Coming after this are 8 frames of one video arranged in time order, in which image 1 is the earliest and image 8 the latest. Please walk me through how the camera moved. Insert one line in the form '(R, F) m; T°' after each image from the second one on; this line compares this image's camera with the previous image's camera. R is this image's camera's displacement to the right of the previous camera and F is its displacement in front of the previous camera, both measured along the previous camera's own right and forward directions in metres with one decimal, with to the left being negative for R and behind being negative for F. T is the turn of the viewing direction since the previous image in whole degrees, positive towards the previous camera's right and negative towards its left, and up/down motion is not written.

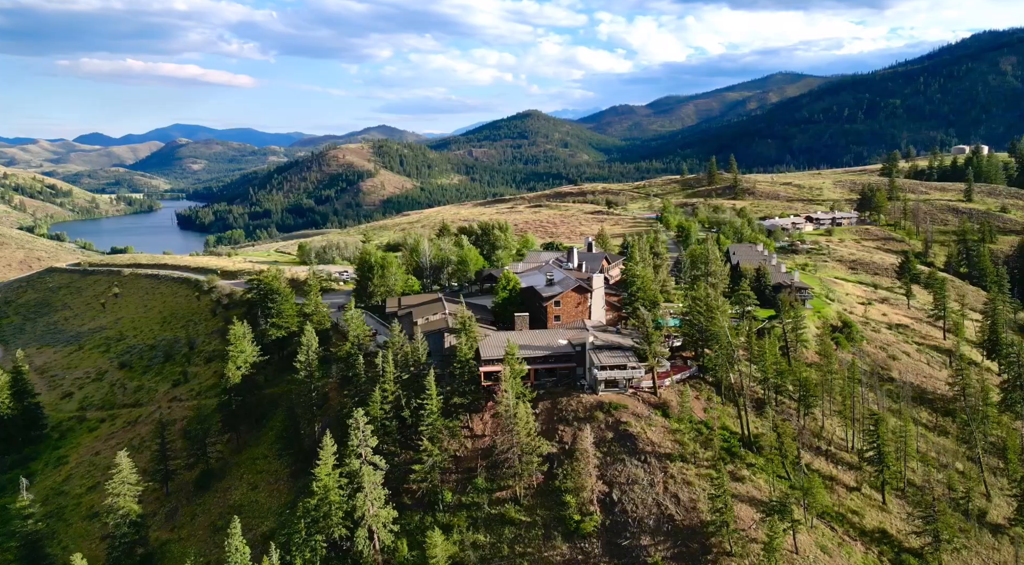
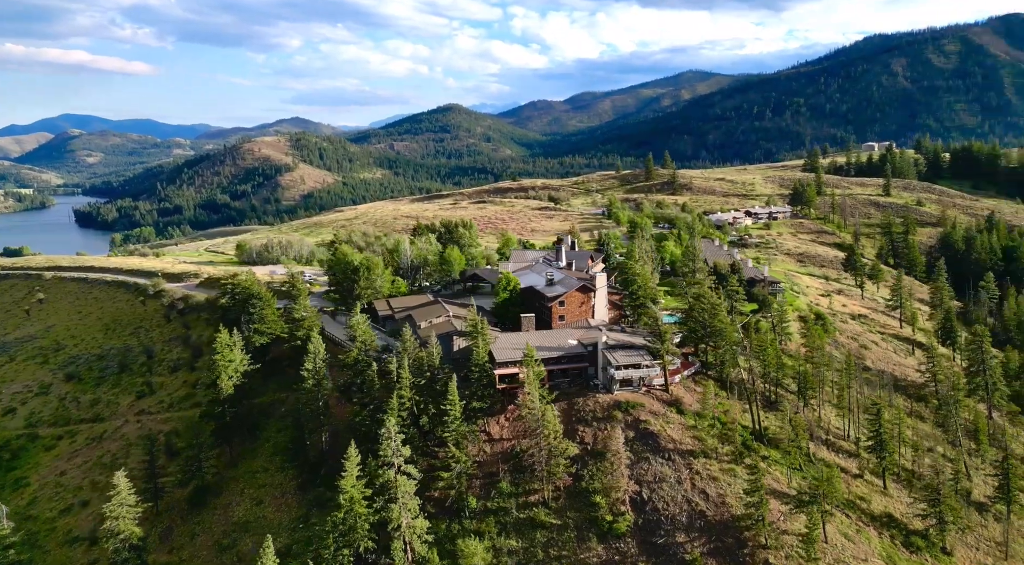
(-5.5, +0.6) m; +6°
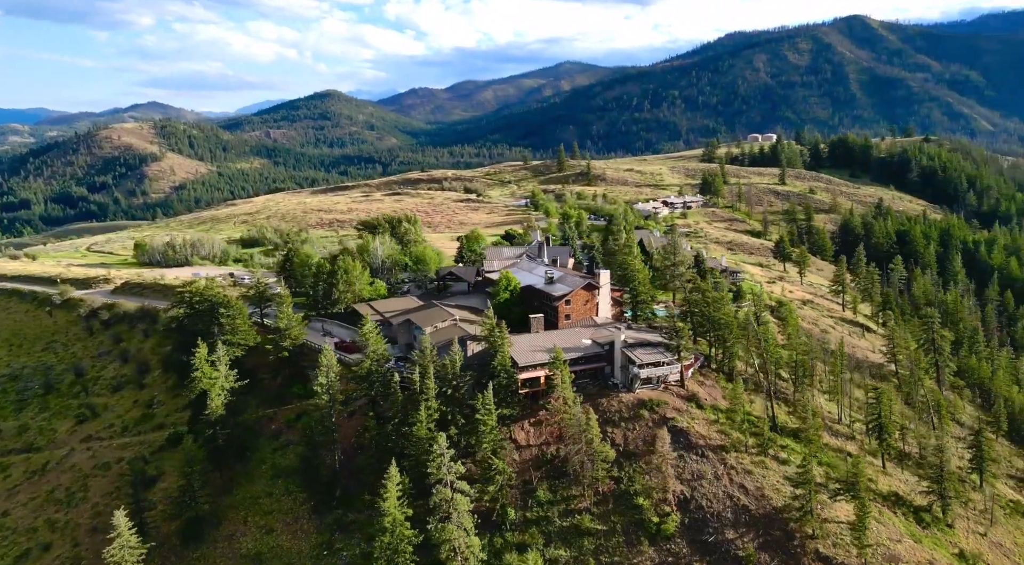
(-7.9, +2.0) m; +9°
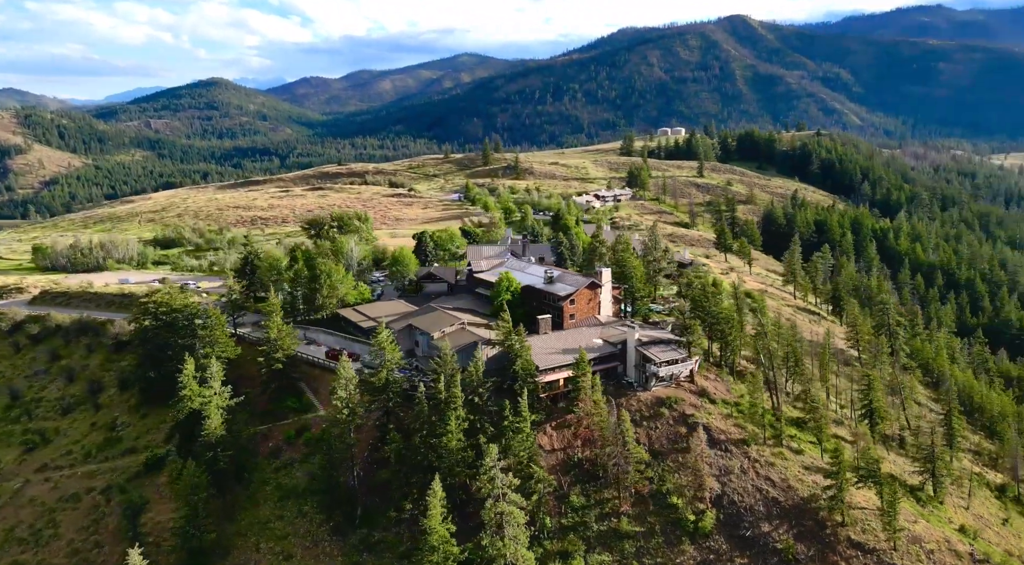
(-6.6, +1.5) m; +8°
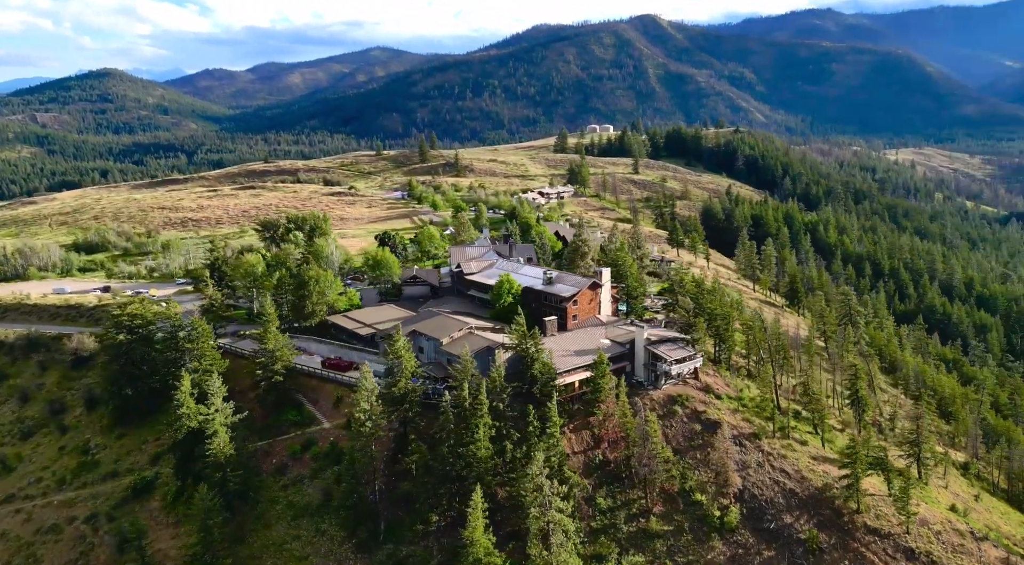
(-5.4, +0.9) m; +7°
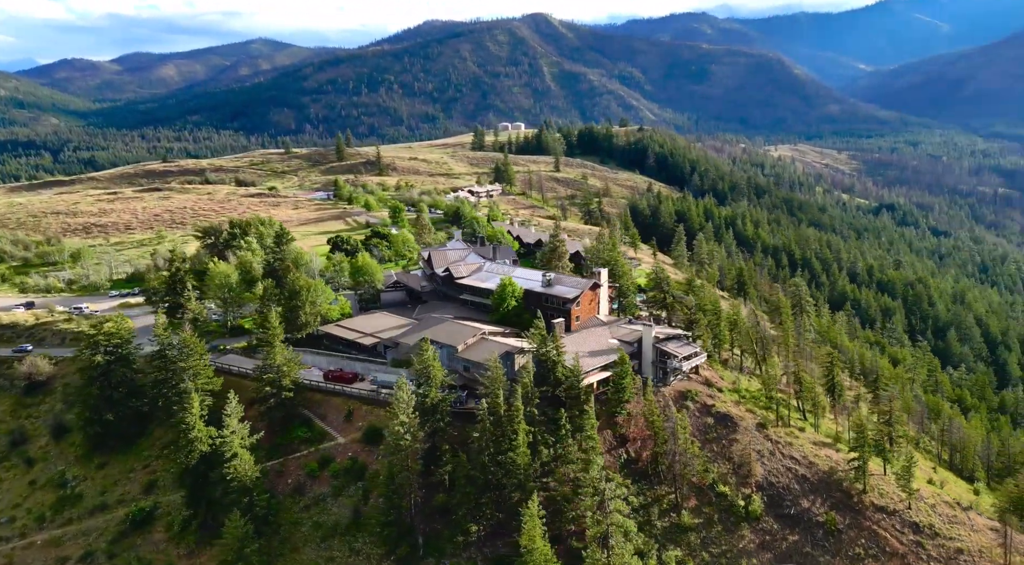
(-6.8, +0.7) m; +8°
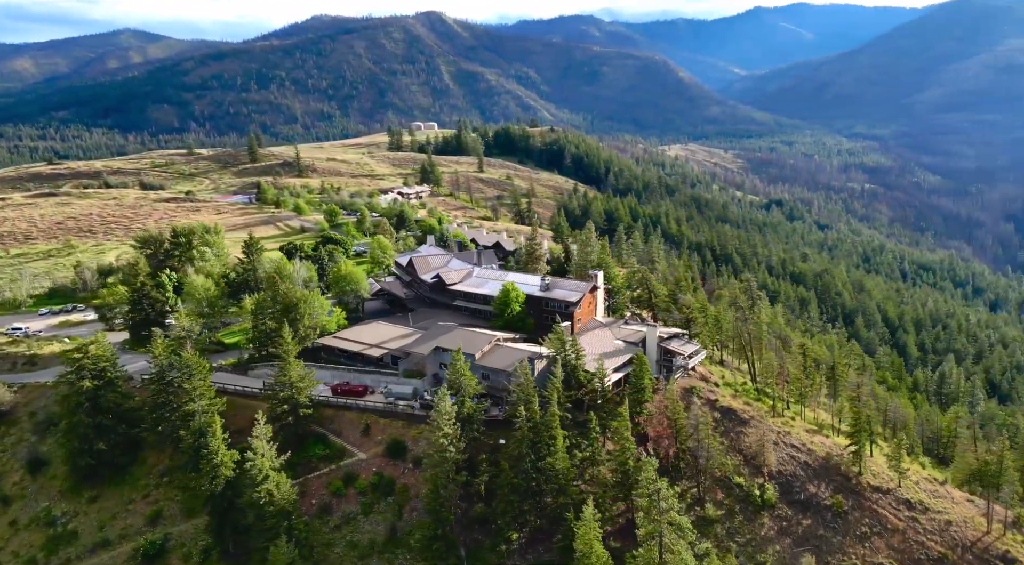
(-6.7, +0.5) m; +8°
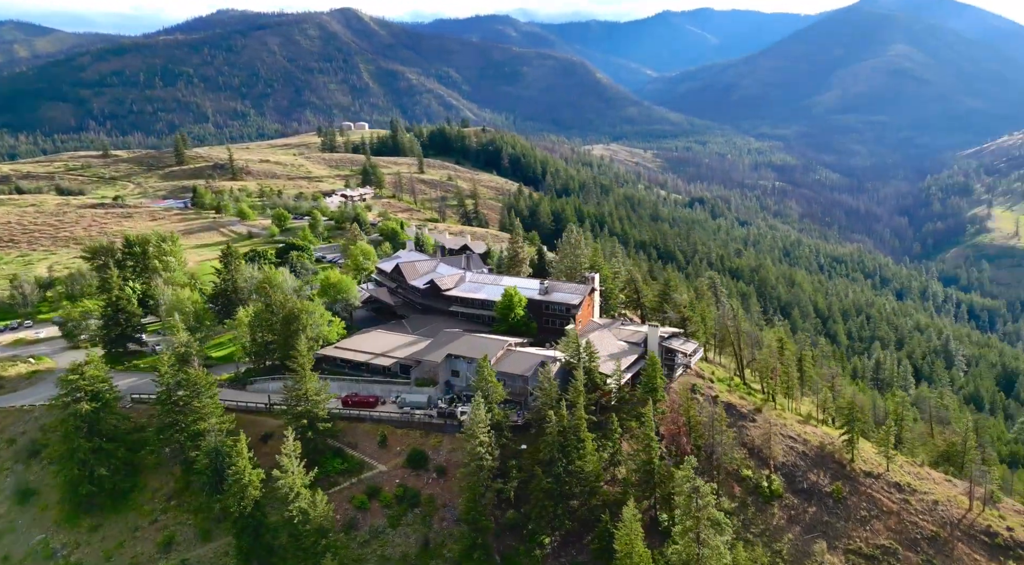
(-5.2, +0.3) m; +6°
